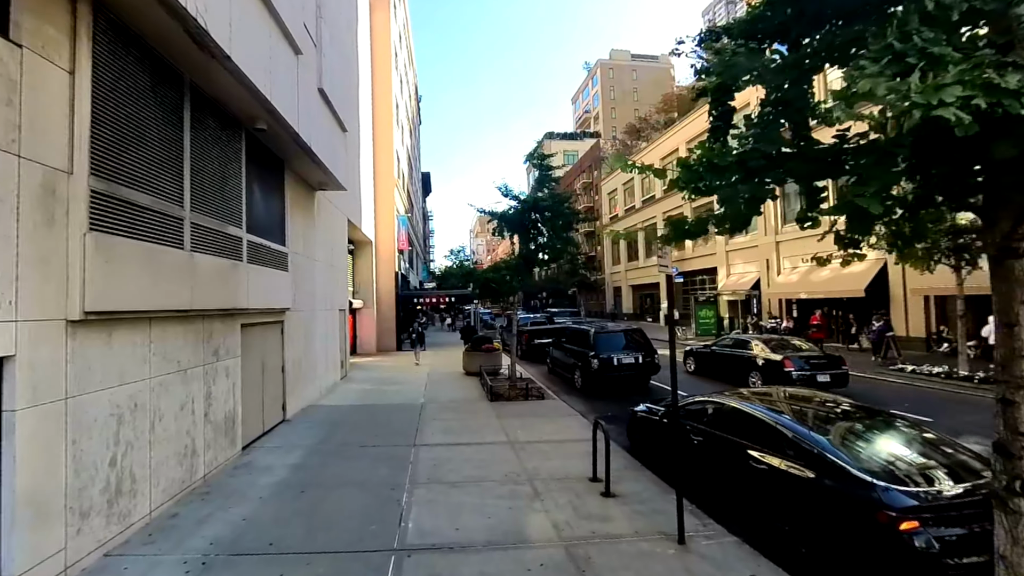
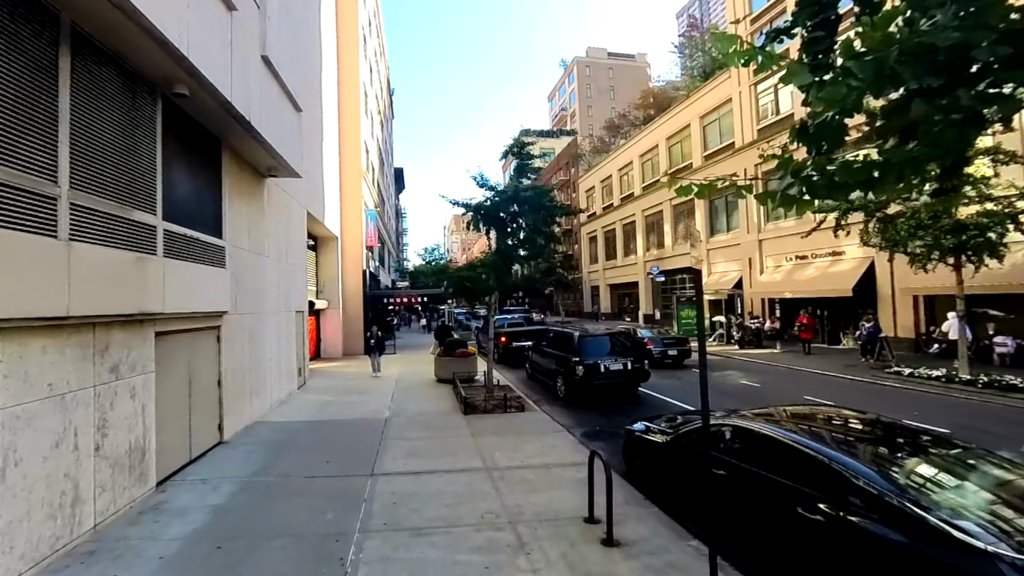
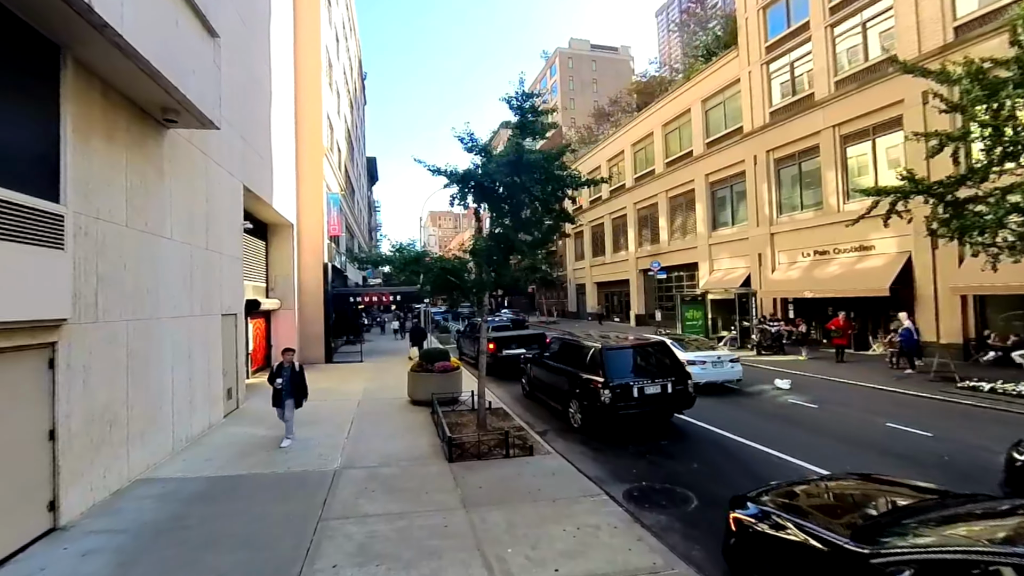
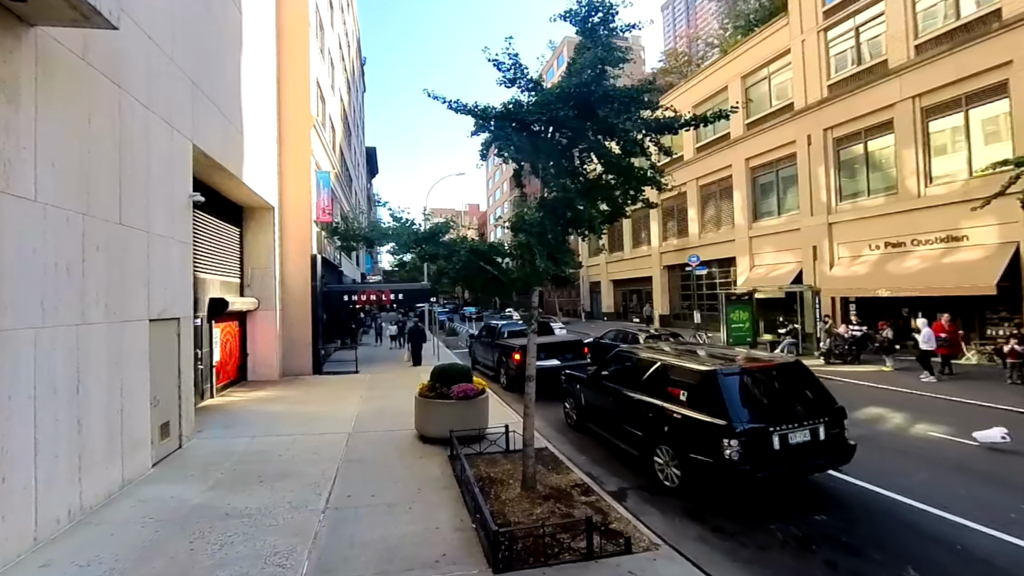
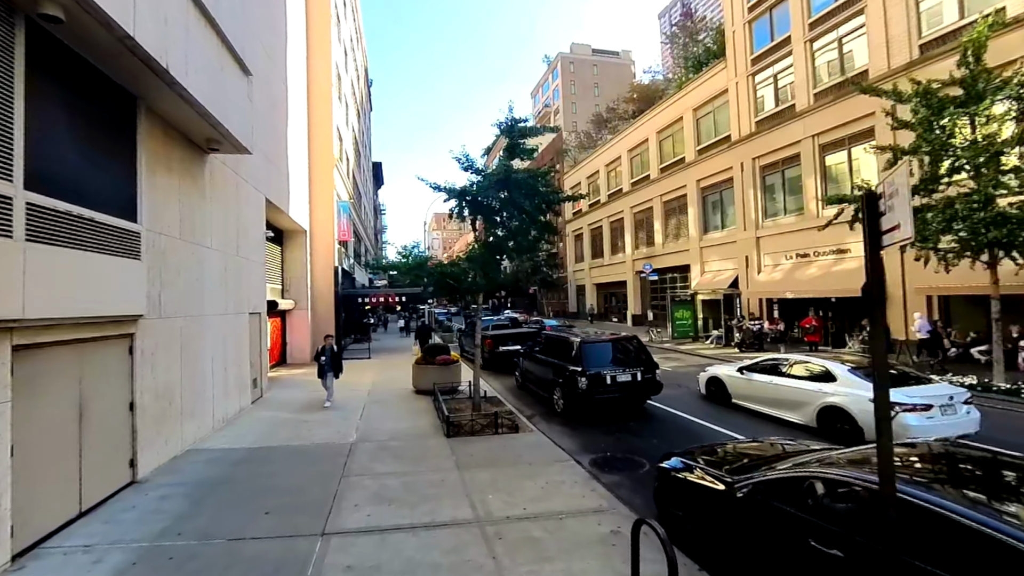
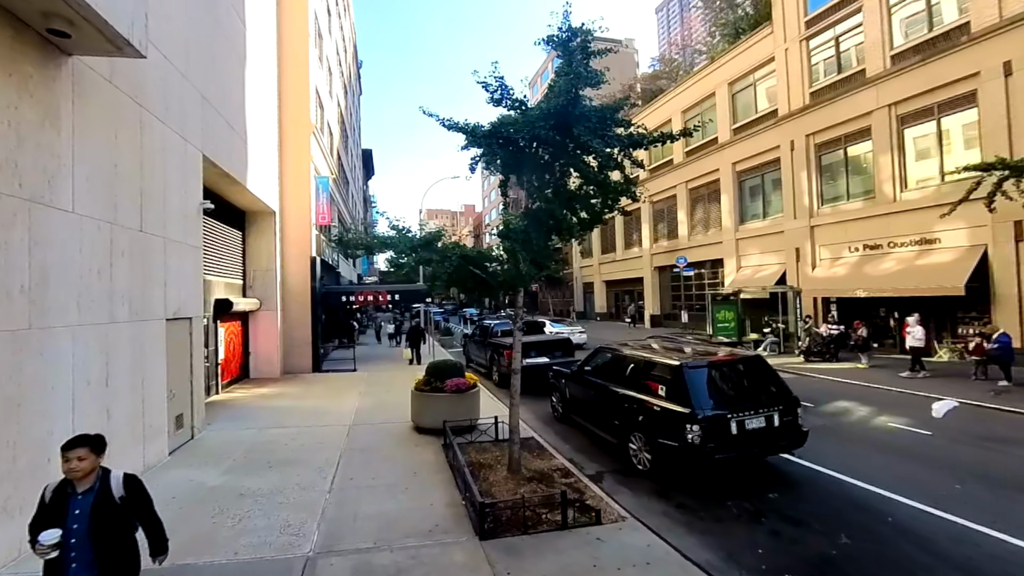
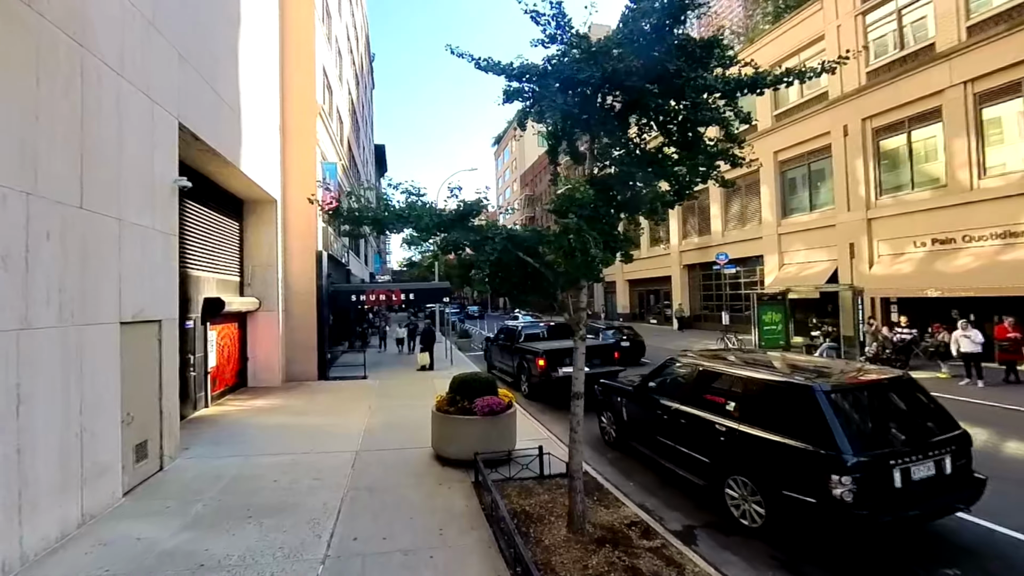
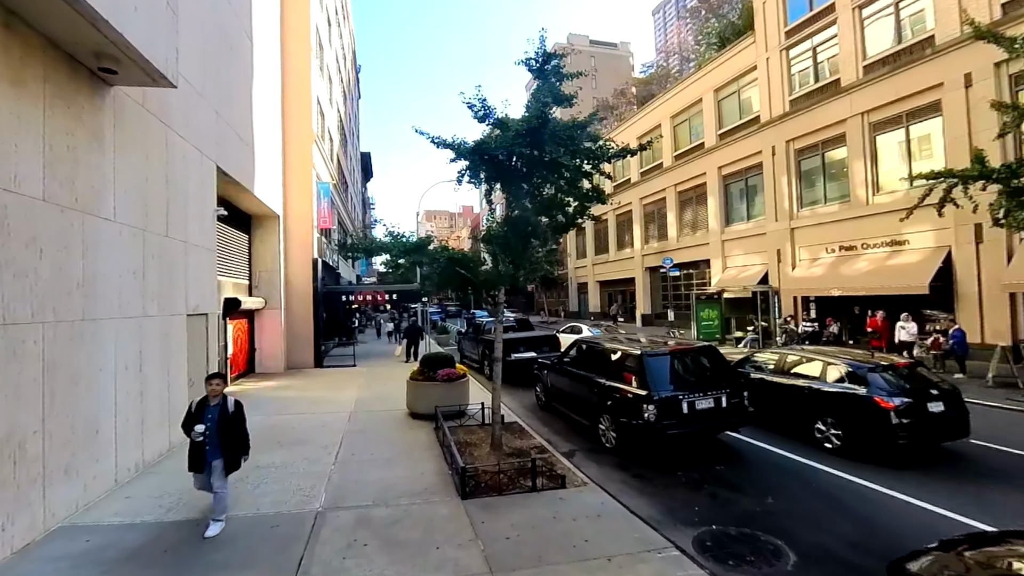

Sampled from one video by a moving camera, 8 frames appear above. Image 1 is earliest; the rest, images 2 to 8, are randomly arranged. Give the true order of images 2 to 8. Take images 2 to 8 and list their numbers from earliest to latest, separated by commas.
2, 5, 3, 8, 6, 4, 7
